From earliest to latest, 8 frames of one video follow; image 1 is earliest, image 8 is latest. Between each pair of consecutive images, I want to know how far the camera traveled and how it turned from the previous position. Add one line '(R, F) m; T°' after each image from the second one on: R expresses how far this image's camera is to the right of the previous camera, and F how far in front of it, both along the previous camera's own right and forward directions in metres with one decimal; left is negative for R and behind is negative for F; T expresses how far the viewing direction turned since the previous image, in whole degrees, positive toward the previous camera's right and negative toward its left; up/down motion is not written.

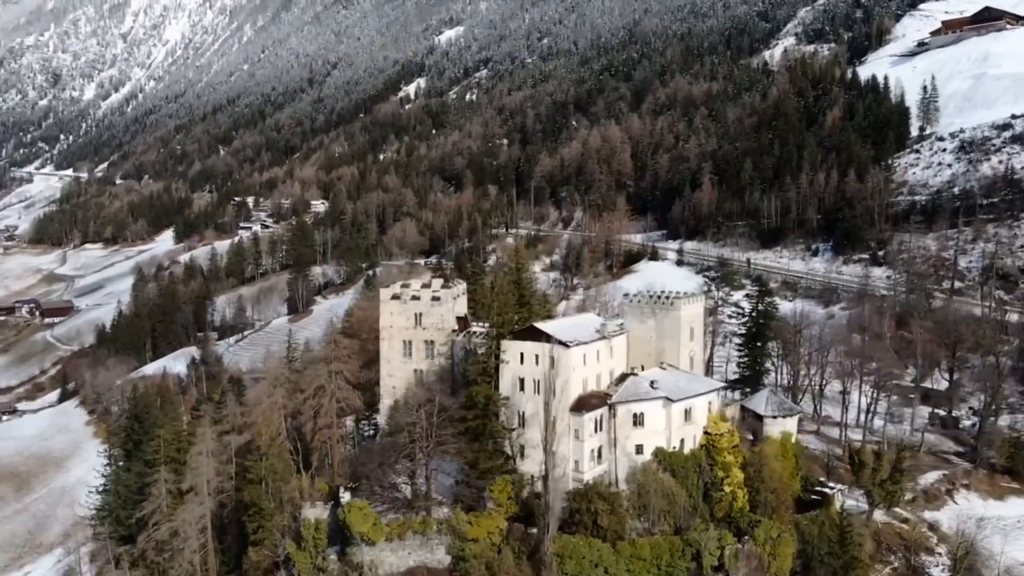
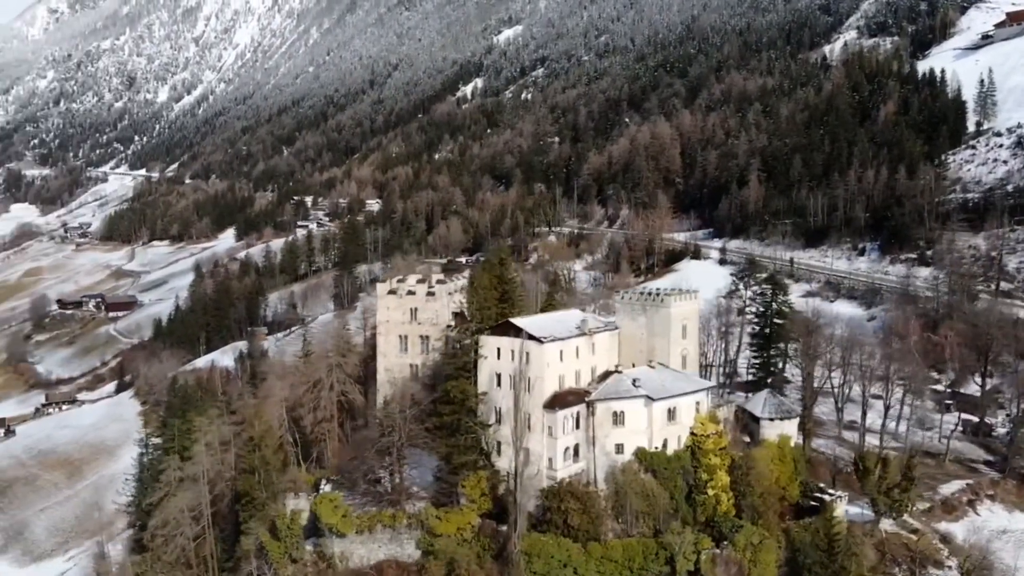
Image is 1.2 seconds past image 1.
(+4.1, +0.6) m; -5°
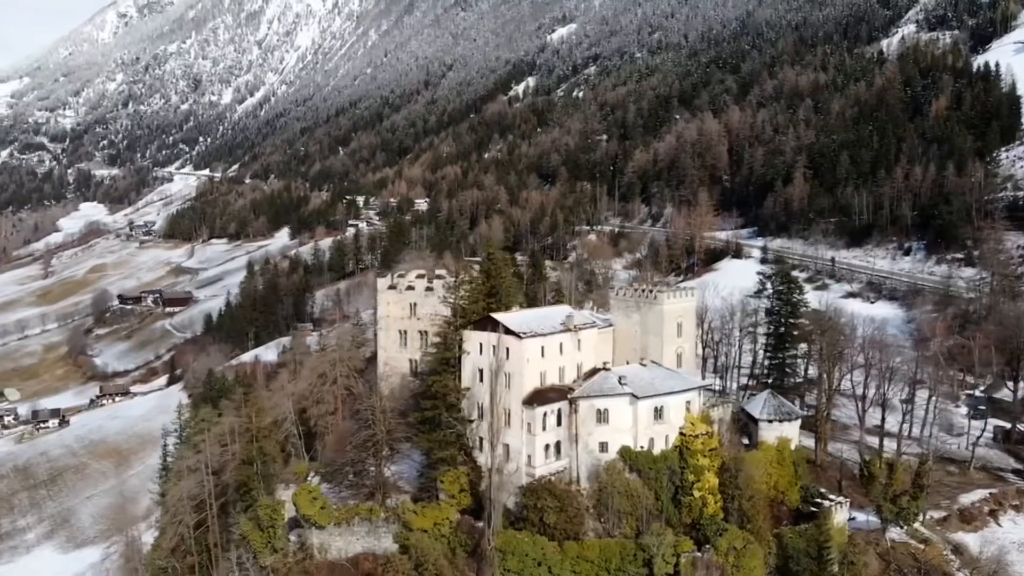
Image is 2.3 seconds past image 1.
(+3.5, +0.5) m; -5°
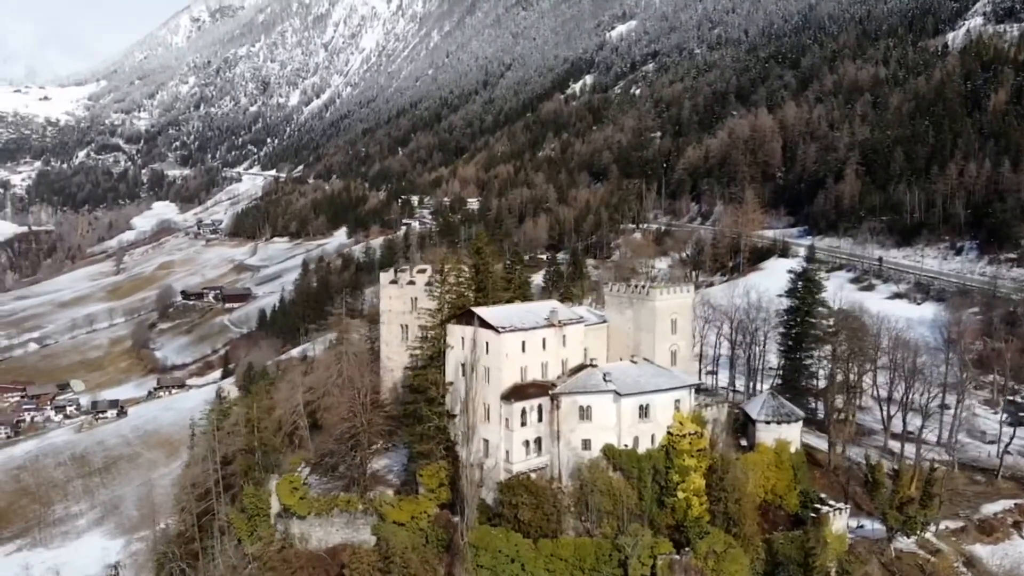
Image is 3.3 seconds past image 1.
(+3.8, +0.5) m; -5°
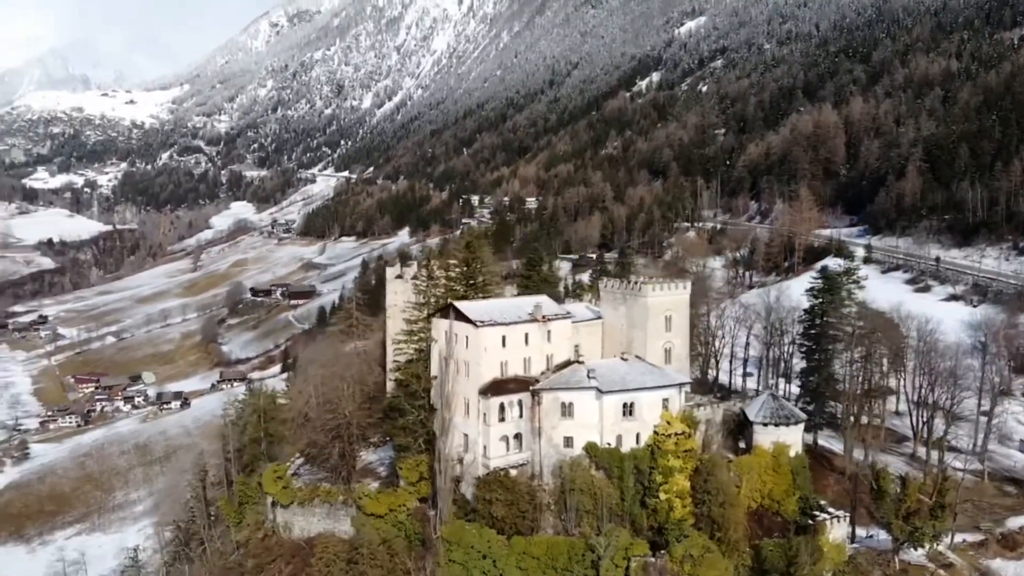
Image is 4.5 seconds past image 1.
(+4.1, +0.6) m; -6°
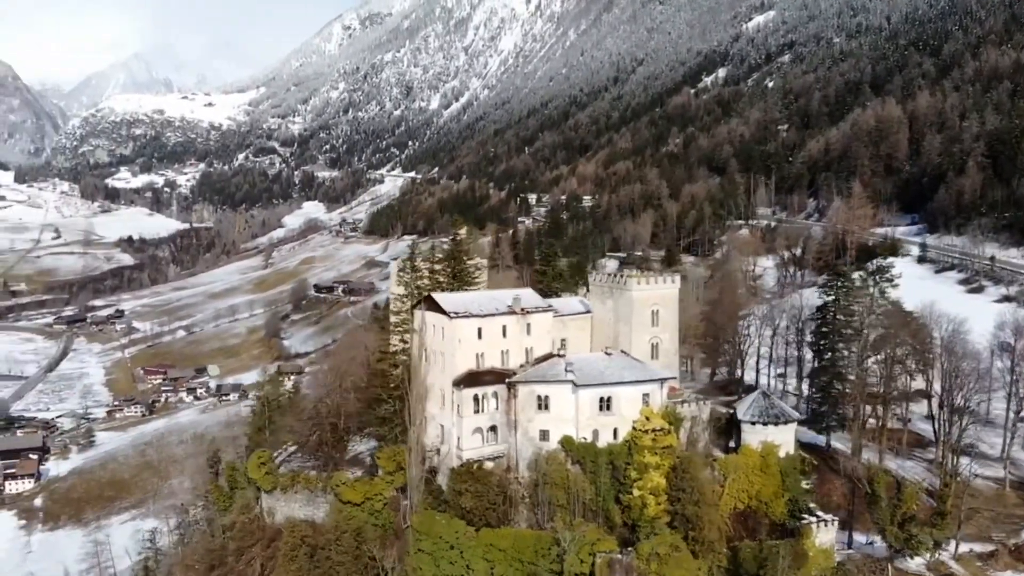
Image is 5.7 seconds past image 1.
(+4.2, +0.4) m; -5°
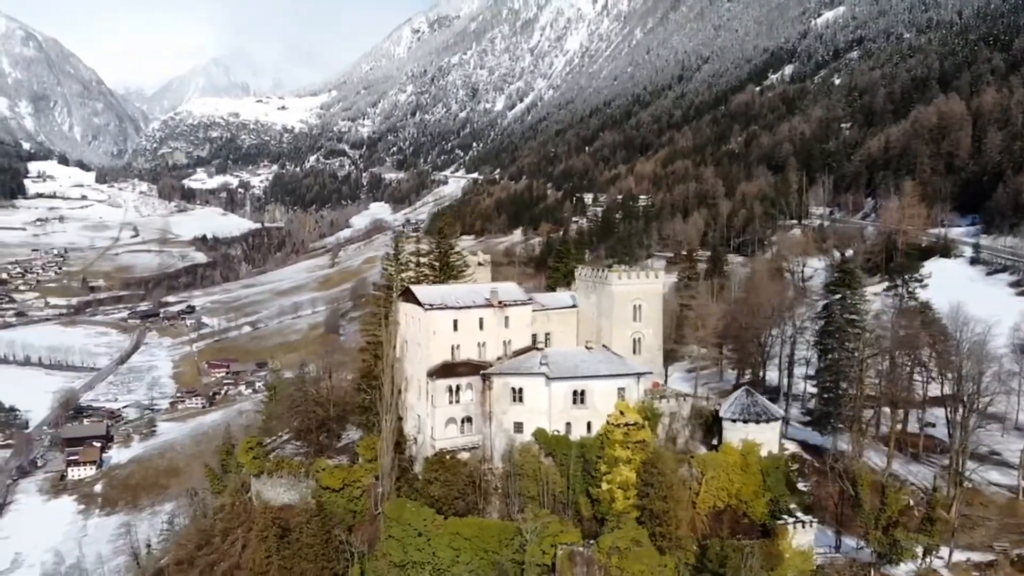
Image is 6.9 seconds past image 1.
(+4.1, 0.0) m; -5°
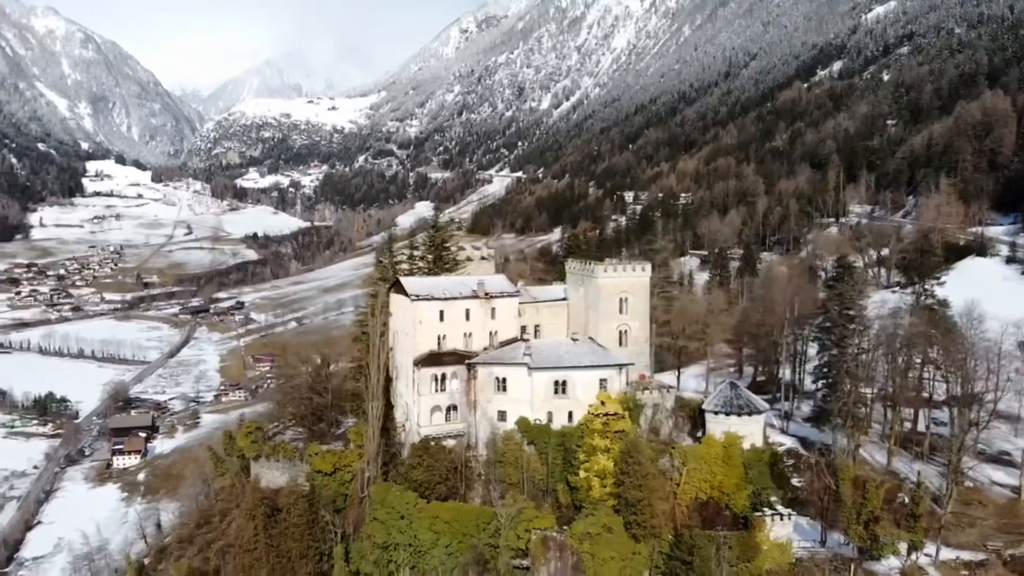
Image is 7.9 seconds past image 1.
(+2.9, -0.6) m; -4°
